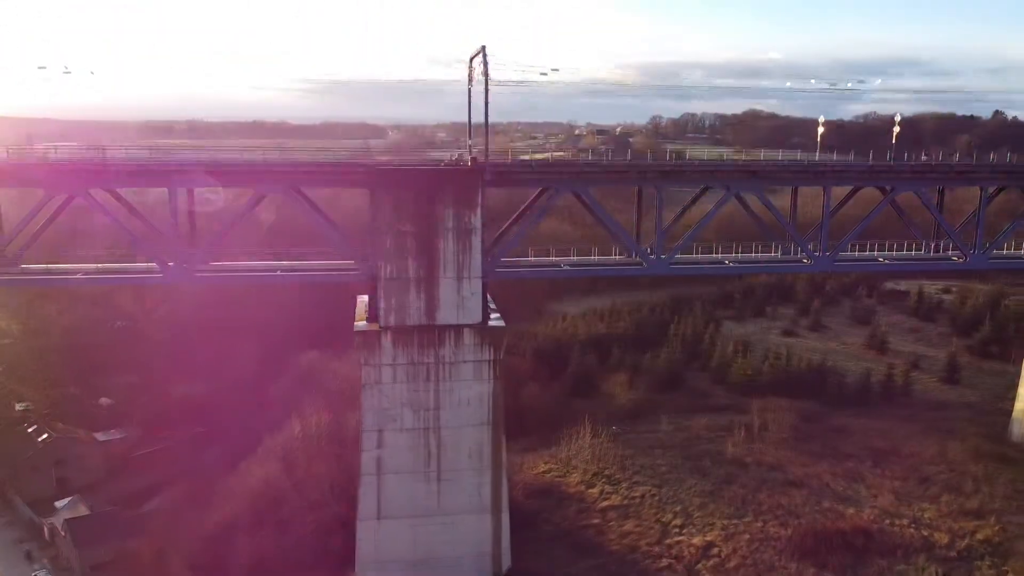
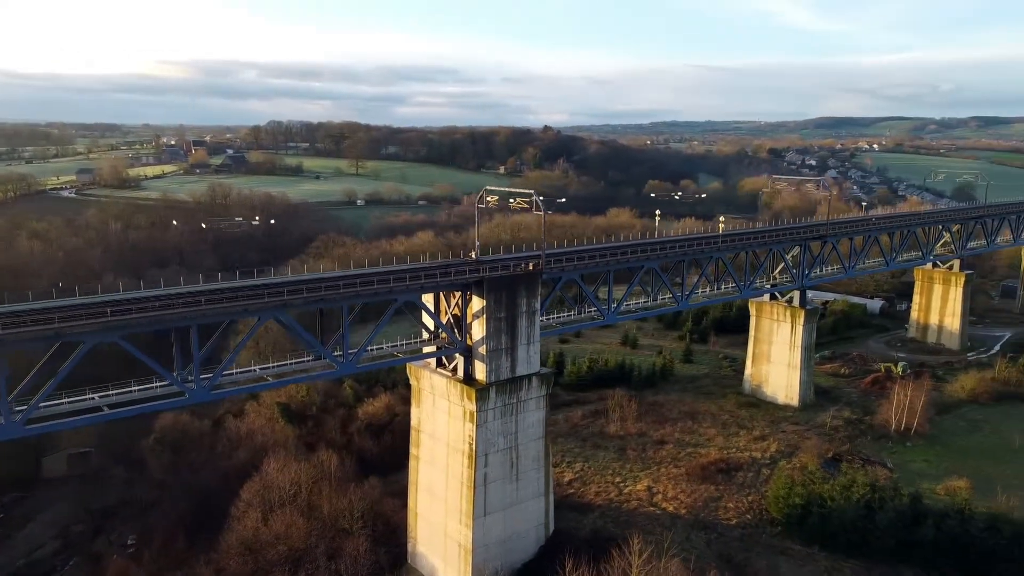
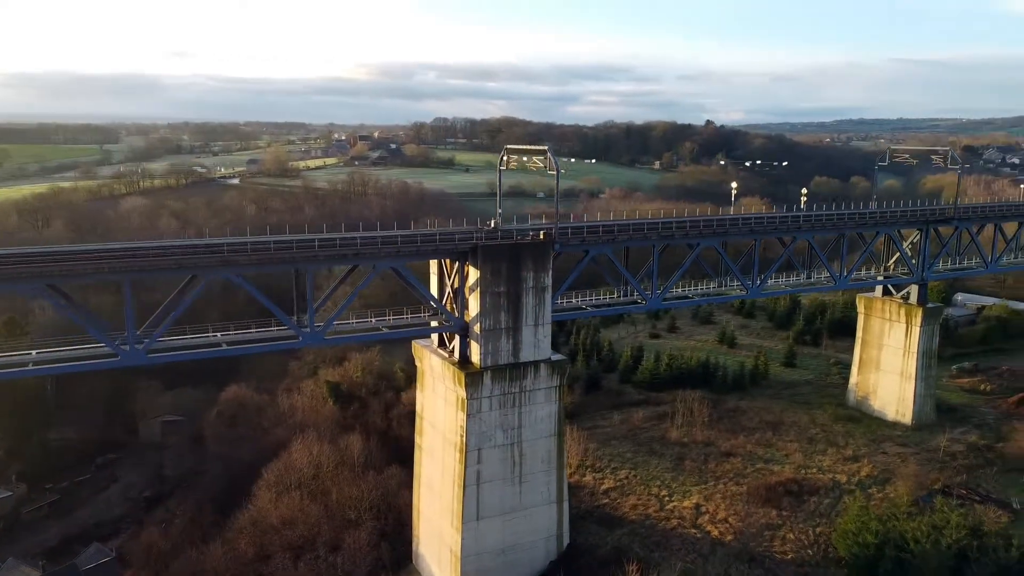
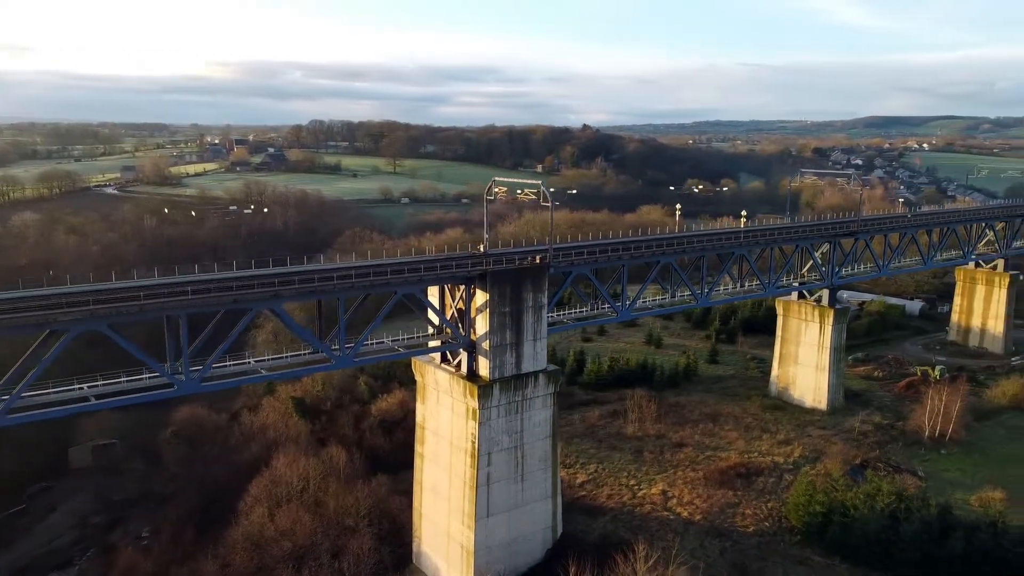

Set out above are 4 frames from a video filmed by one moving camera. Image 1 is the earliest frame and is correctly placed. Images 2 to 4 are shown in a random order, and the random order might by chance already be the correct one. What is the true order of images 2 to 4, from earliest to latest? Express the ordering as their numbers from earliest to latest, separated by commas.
3, 4, 2
